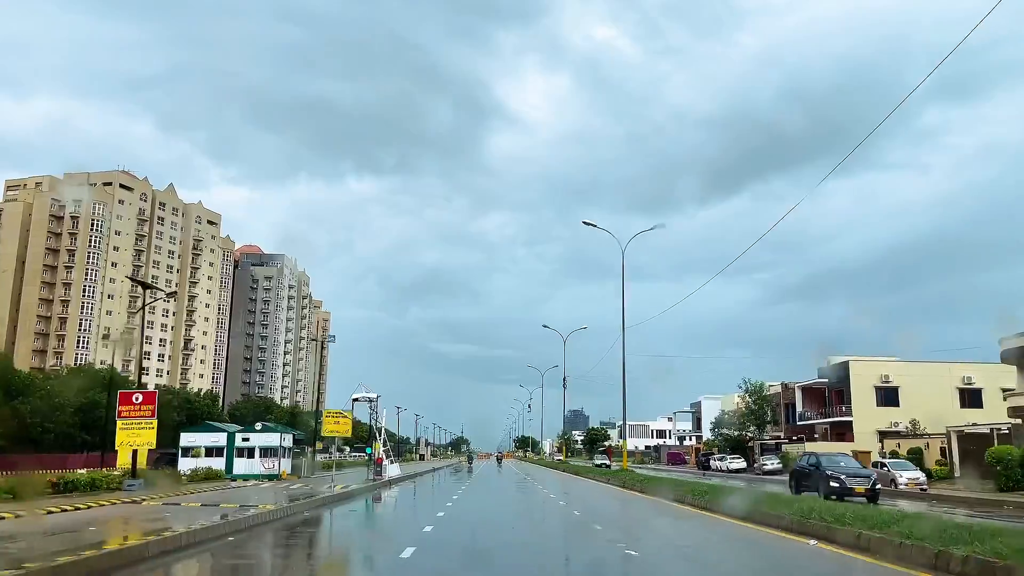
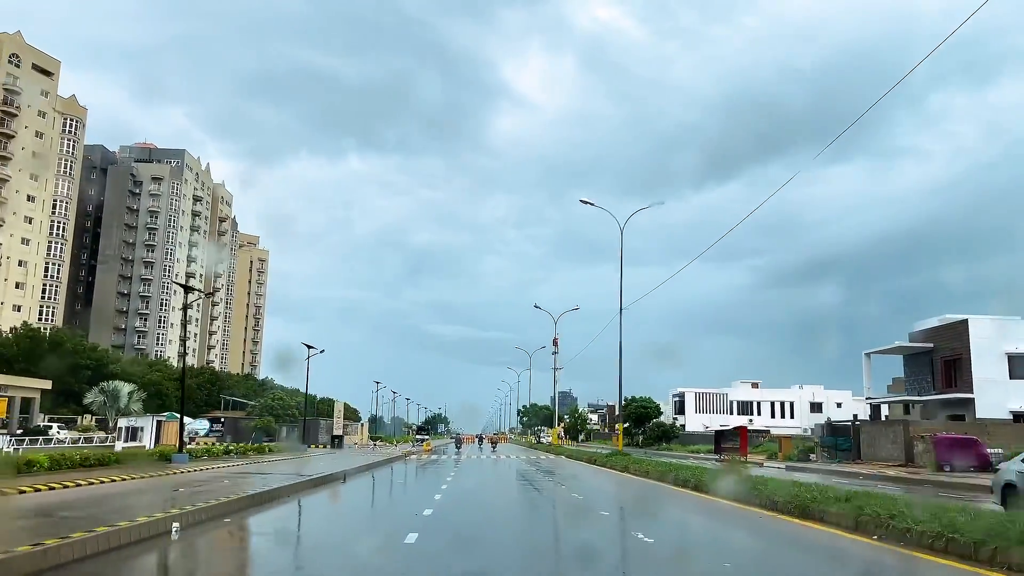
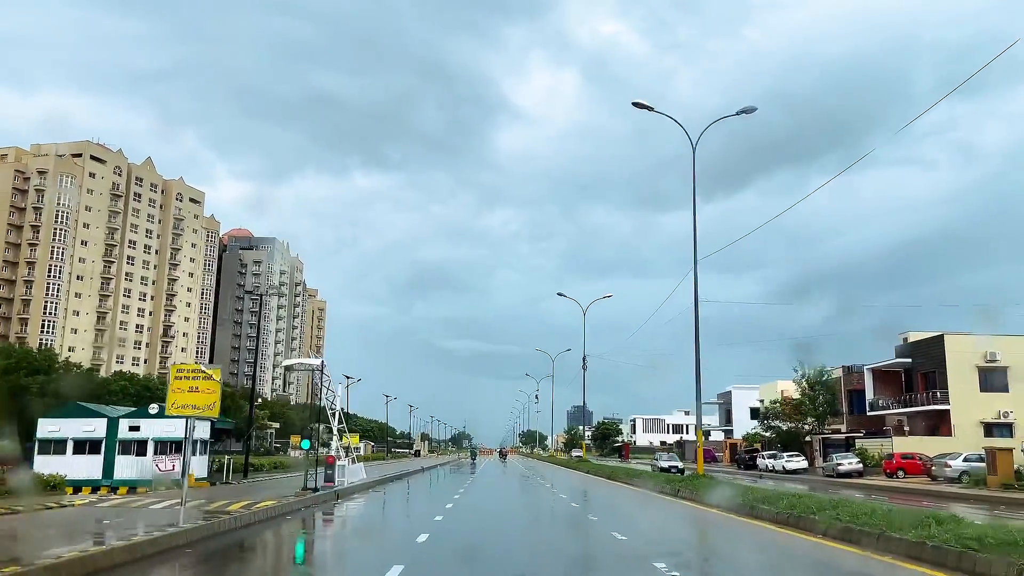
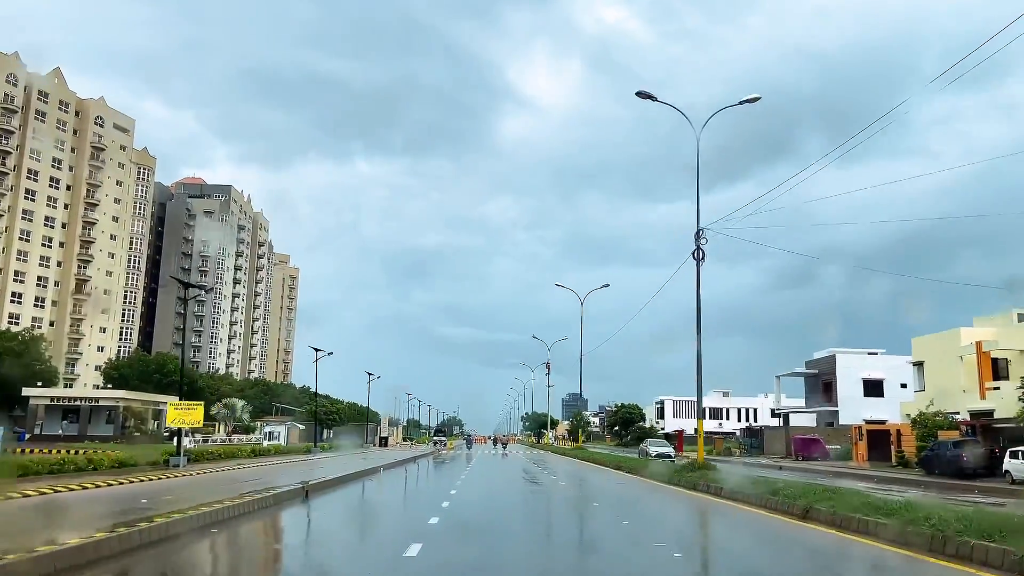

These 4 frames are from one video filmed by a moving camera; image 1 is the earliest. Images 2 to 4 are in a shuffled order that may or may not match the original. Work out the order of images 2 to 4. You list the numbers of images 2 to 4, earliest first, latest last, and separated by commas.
3, 4, 2
